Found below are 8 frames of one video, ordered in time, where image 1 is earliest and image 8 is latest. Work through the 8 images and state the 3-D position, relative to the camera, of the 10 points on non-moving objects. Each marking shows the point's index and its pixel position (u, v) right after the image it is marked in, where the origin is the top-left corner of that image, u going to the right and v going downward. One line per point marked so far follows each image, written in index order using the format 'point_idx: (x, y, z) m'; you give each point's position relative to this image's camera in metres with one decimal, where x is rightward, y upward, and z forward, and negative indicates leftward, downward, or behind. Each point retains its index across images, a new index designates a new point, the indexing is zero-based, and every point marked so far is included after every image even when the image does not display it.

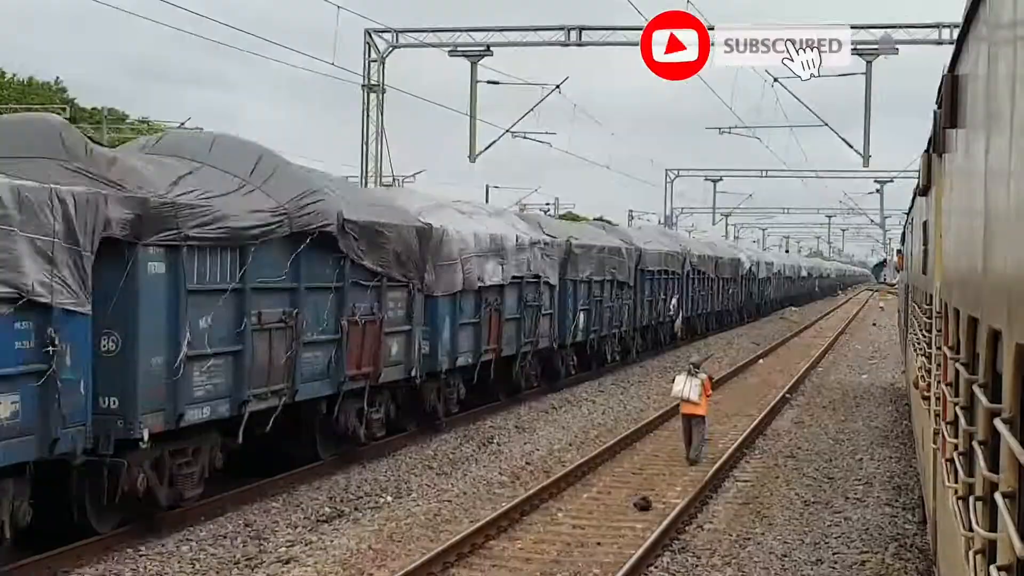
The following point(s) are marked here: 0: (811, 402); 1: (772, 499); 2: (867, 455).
0: (+5.5, -2.1, +18.4) m
1: (+2.7, -2.2, +10.3) m
2: (+4.5, -2.1, +12.9) m
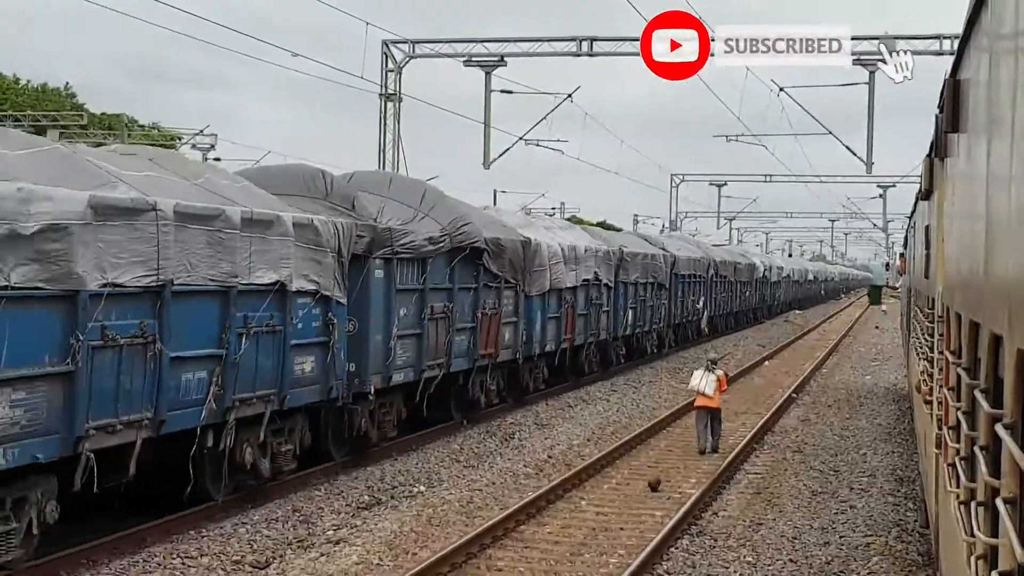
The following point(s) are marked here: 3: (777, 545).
0: (+5.7, -2.1, +19.1) m
1: (+2.9, -2.2, +11.0) m
2: (+4.8, -2.2, +13.5) m
3: (+2.3, -2.2, +8.7) m
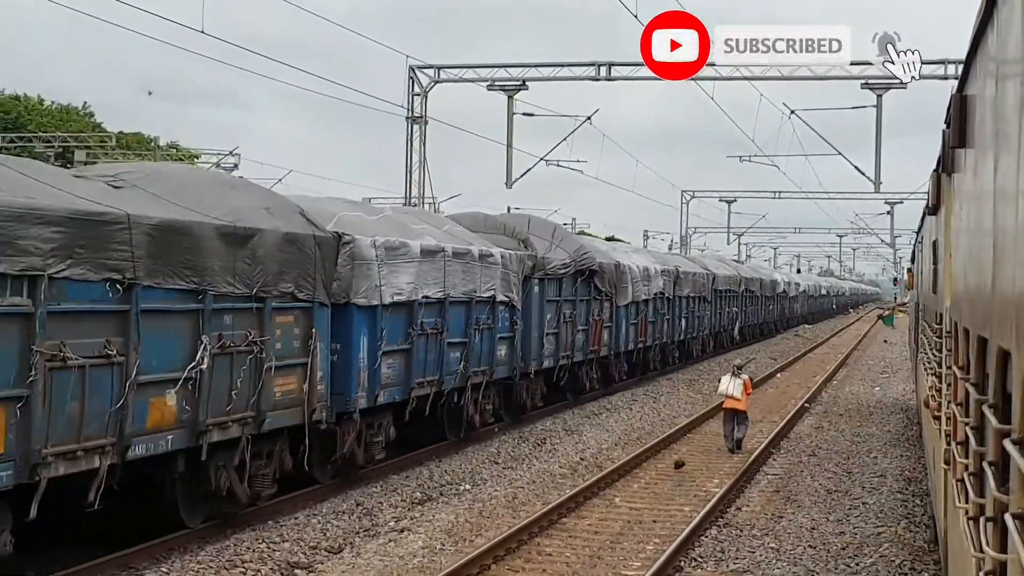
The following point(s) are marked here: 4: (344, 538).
0: (+6.2, -2.4, +19.9) m
1: (+3.4, -2.4, +11.9) m
2: (+5.3, -2.4, +14.4) m
3: (+2.7, -2.3, +9.6) m
4: (-1.5, -2.2, +9.1) m
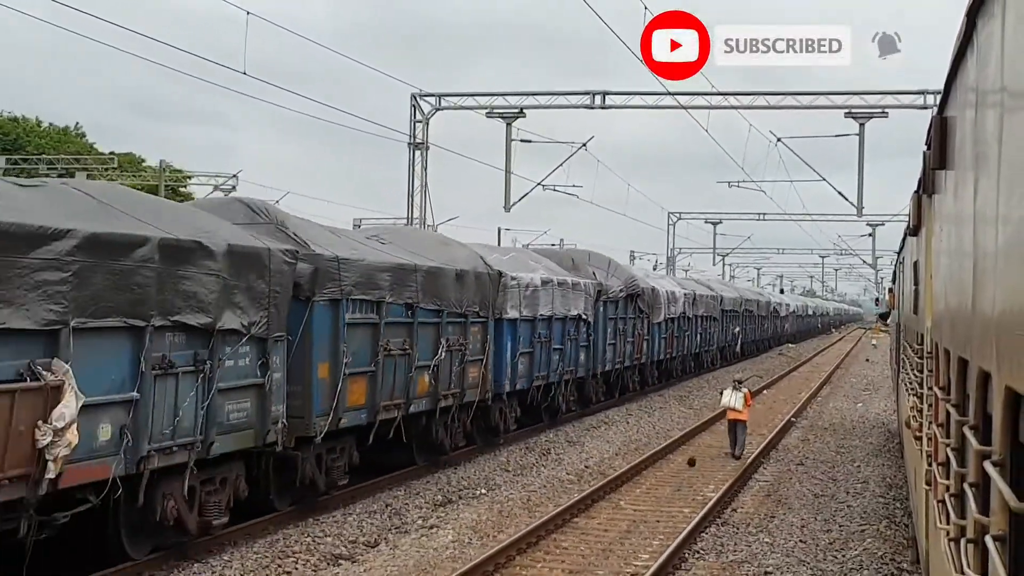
0: (+6.3, -2.8, +21.0) m
1: (+3.5, -2.6, +12.8) m
2: (+5.4, -2.7, +15.4) m
3: (+2.9, -2.6, +10.6) m
4: (-1.3, -2.4, +10.0) m
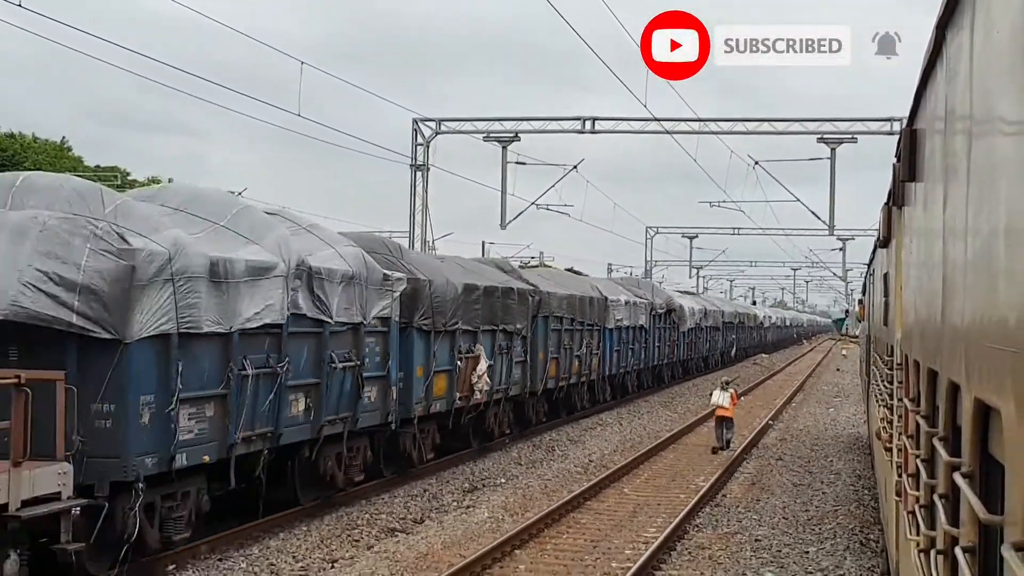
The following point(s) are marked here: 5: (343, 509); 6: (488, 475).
0: (+6.3, -3.1, +22.8) m
1: (+3.7, -2.8, +14.6) m
2: (+5.5, -2.9, +17.3) m
3: (+3.2, -2.7, +12.3) m
4: (-1.0, -2.6, +11.6) m
5: (-1.9, -2.5, +11.4) m
6: (-0.3, -2.7, +14.3) m
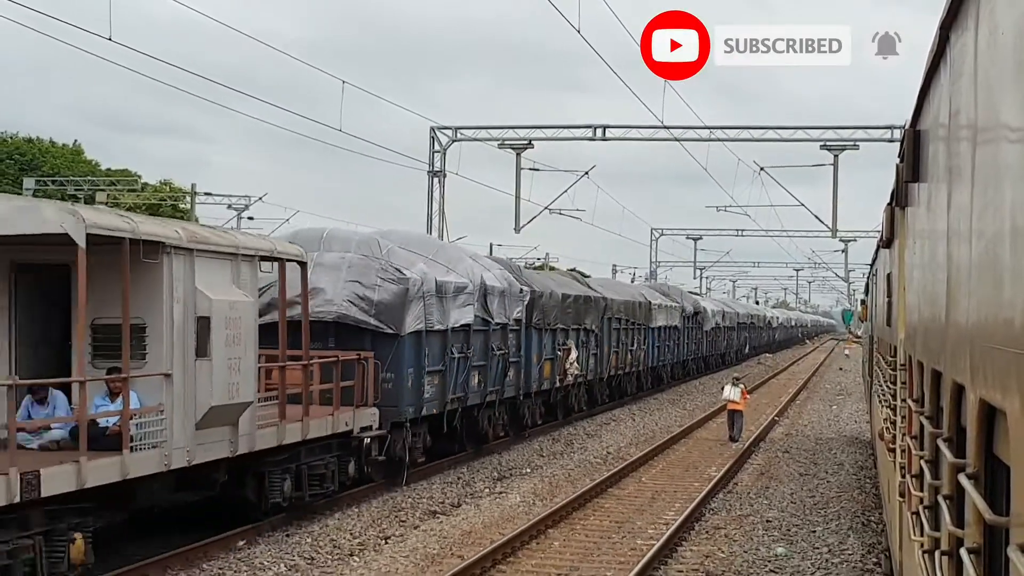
0: (+6.7, -3.2, +23.8) m
1: (+4.1, -2.9, +15.6) m
2: (+5.9, -3.0, +18.3) m
3: (+3.5, -2.8, +13.3) m
4: (-0.7, -2.6, +12.6) m
5: (-1.5, -2.5, +12.4) m
6: (0.0, -2.7, +15.3) m
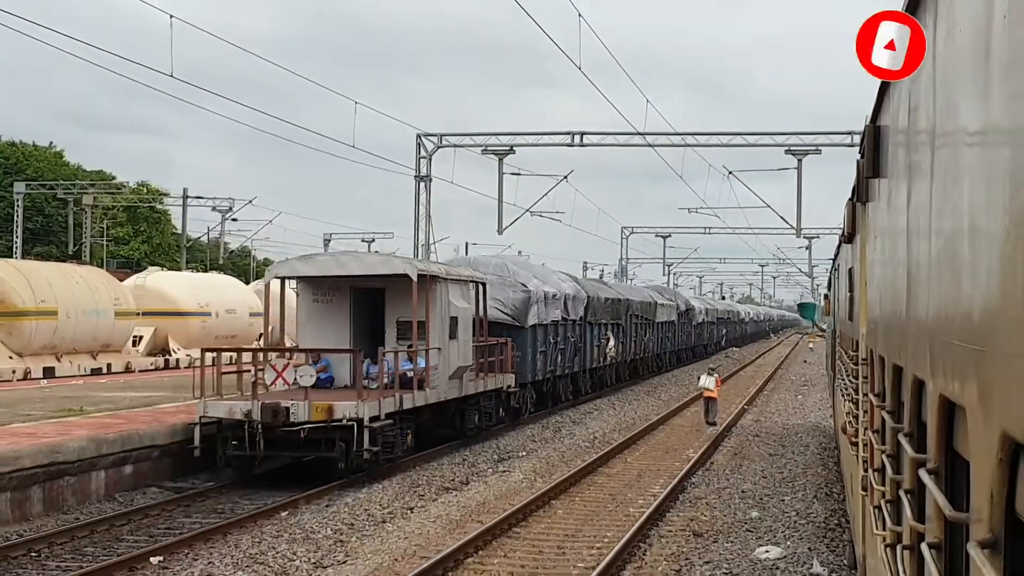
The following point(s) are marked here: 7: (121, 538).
0: (+6.3, -3.1, +25.5) m
1: (+4.1, -2.8, +17.2) m
2: (+5.8, -2.9, +19.9) m
3: (+3.6, -2.7, +14.9) m
4: (-0.6, -2.6, +14.1) m
5: (-1.5, -2.6, +13.8) m
6: (0.0, -2.7, +16.8) m
7: (-4.0, -2.5, +10.2) m
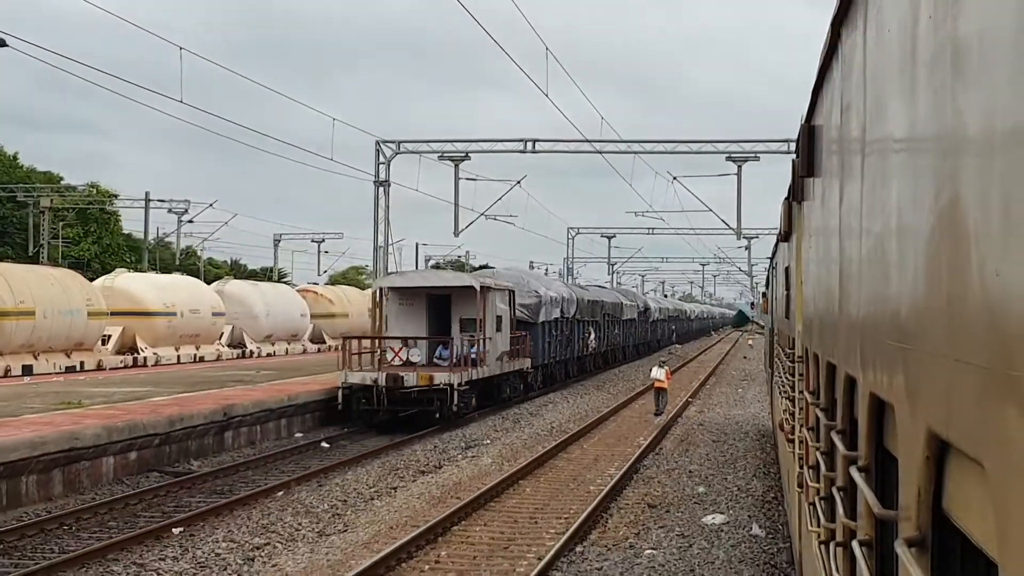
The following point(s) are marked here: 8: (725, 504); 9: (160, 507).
0: (+5.2, -3.1, +27.2) m
1: (+3.4, -2.8, +18.8) m
2: (+5.0, -2.9, +21.6) m
3: (+3.0, -2.8, +16.5) m
4: (-1.1, -2.7, +15.4) m
5: (-1.9, -2.6, +15.1) m
6: (-0.6, -2.7, +18.1) m
7: (-4.2, -2.6, +11.3) m
8: (+2.7, -2.7, +12.7) m
9: (-4.1, -2.6, +11.8) m
